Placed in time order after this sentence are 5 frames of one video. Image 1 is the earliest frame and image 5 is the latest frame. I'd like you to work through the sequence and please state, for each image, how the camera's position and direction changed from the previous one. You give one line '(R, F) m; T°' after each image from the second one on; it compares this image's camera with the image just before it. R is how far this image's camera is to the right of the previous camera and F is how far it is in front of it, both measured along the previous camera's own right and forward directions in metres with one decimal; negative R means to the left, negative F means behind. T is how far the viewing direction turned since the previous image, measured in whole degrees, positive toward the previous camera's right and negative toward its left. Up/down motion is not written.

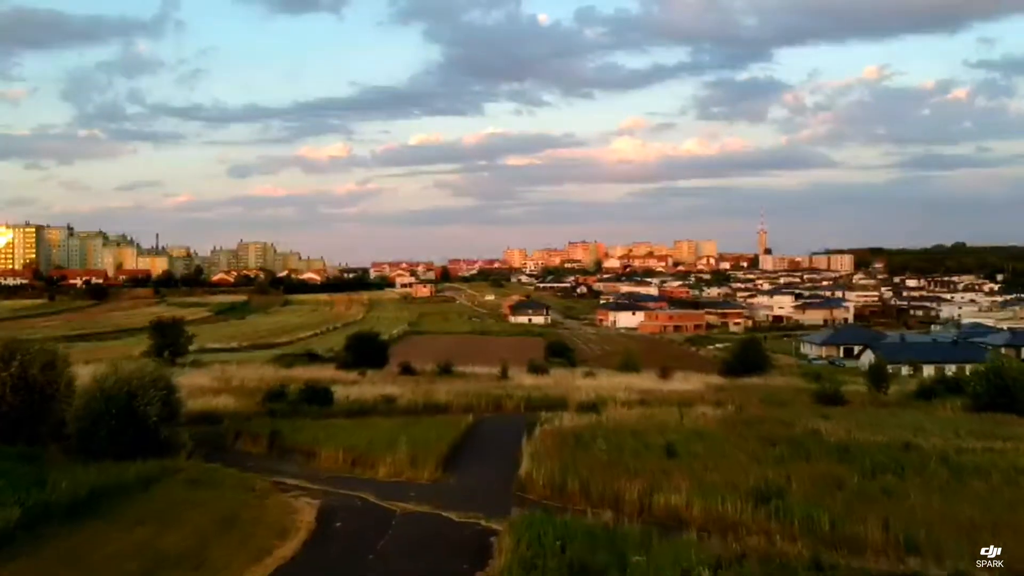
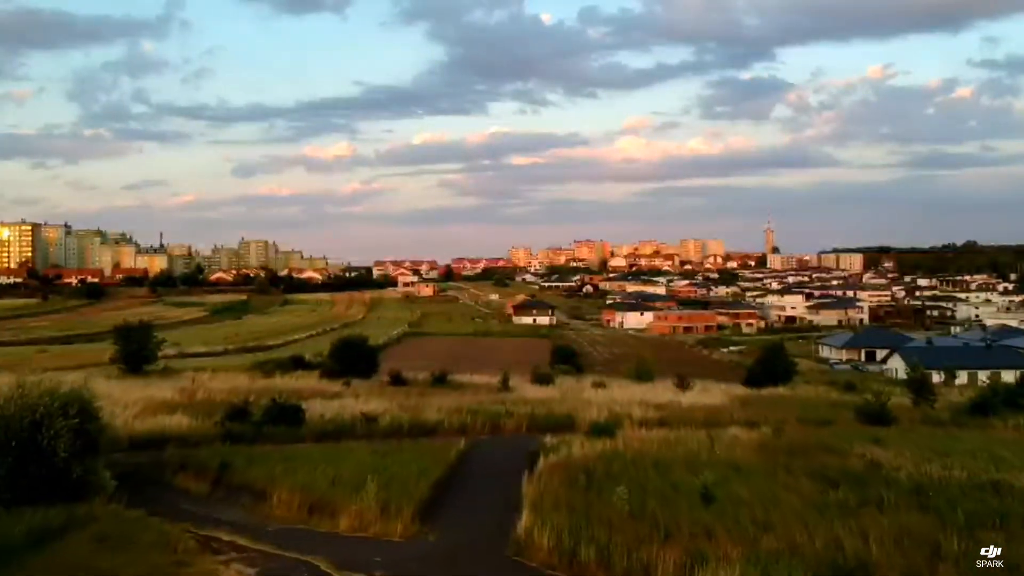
(+0.1, +1.8) m; 0°
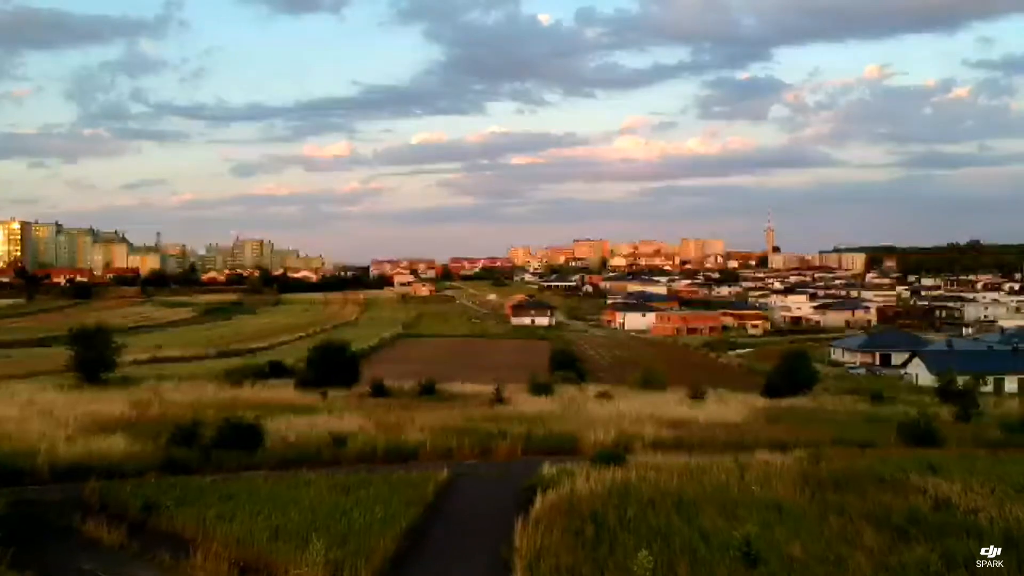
(+0.1, +1.6) m; 0°
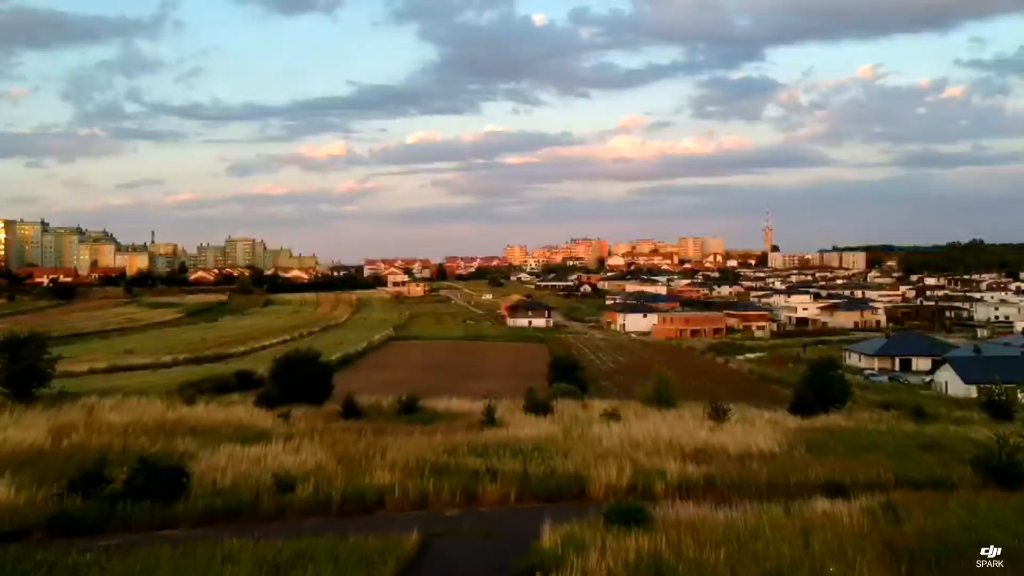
(+0.1, +2.1) m; 0°
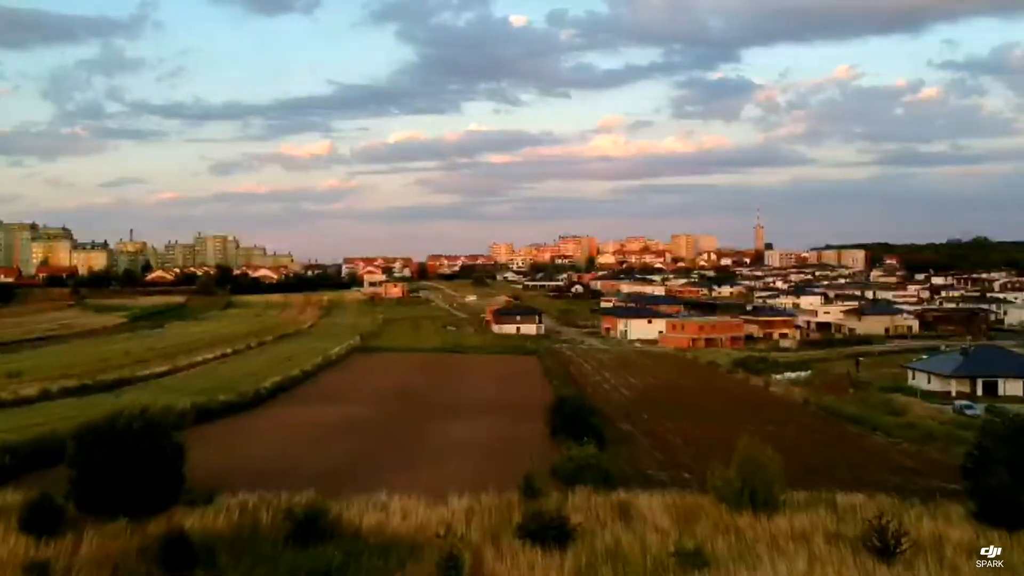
(0.0, +6.3) m; +1°
